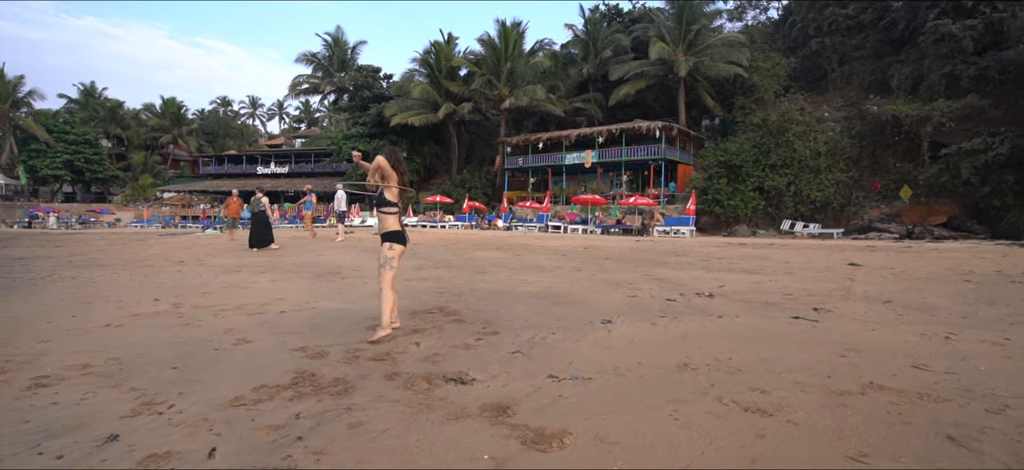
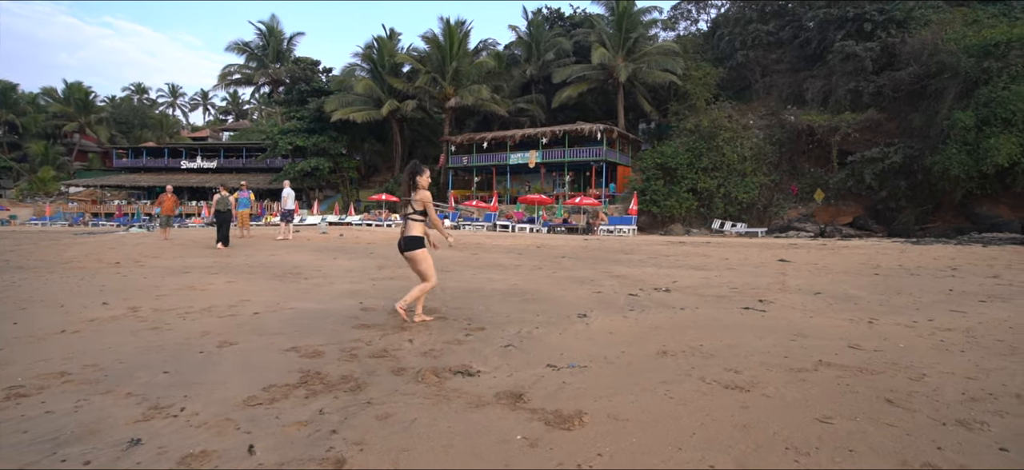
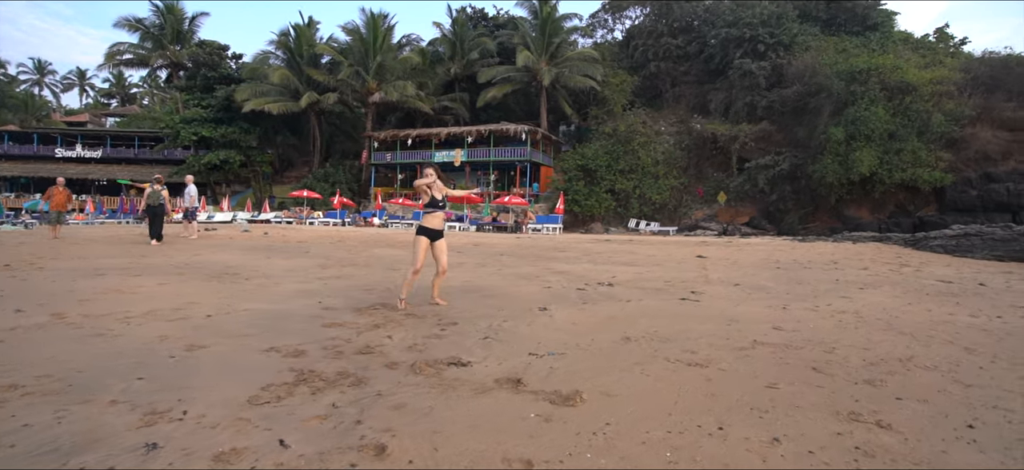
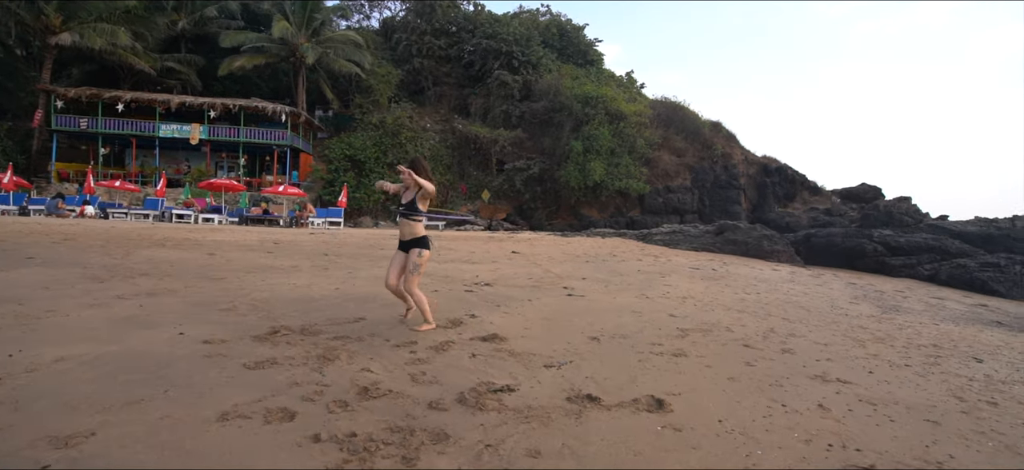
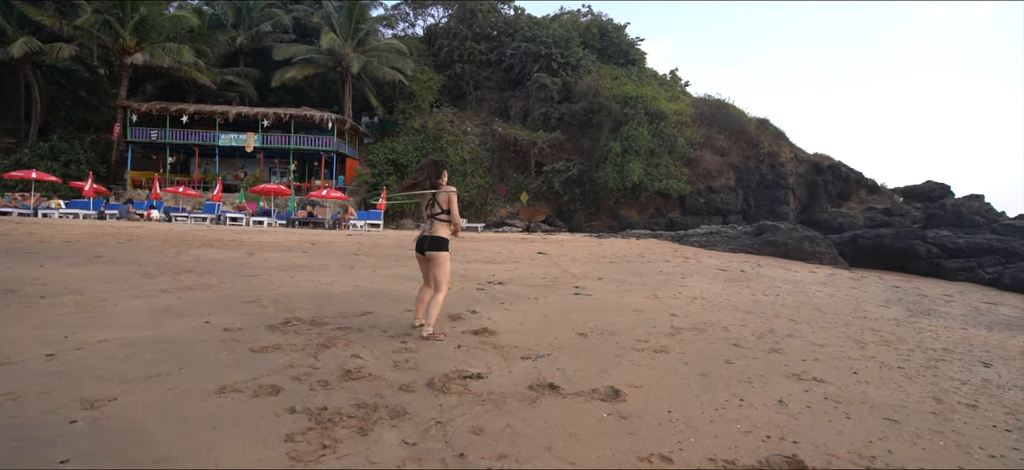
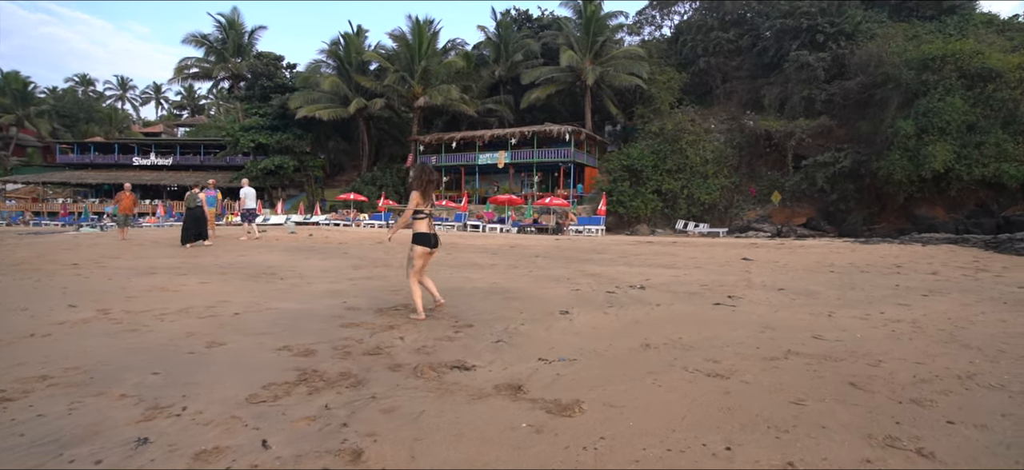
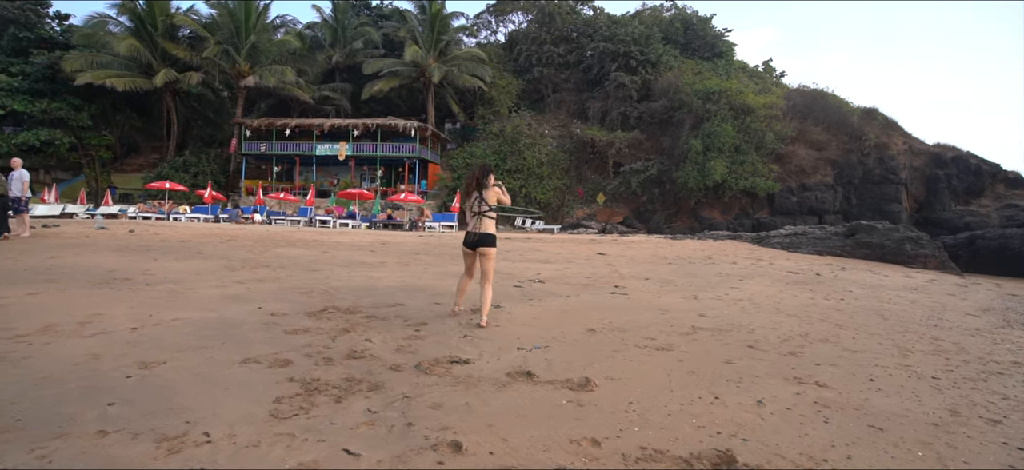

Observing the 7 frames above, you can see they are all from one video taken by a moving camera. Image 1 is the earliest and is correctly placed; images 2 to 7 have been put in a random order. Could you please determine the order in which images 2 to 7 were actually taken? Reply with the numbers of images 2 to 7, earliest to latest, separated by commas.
2, 6, 3, 7, 5, 4
